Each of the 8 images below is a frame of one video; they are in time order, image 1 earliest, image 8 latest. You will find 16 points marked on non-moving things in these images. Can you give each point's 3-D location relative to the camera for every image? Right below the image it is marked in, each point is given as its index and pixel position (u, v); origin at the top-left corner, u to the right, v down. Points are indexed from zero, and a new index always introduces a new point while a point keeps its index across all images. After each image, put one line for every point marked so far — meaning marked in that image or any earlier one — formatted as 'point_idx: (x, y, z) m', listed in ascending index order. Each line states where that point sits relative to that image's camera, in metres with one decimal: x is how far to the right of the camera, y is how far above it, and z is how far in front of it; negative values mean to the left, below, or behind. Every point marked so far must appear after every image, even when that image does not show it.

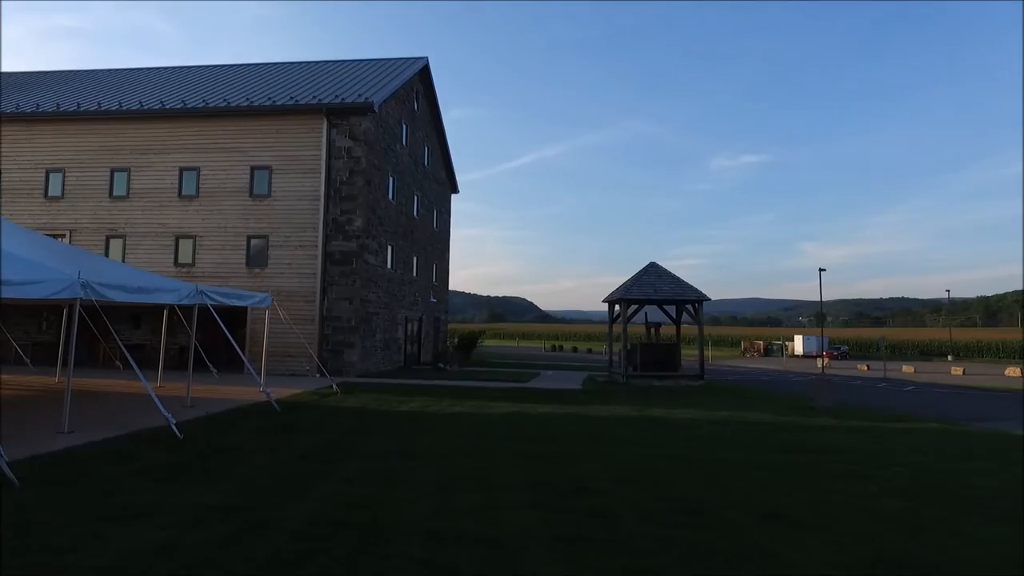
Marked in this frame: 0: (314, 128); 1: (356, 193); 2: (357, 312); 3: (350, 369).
0: (-6.2, +5.0, +19.5) m
1: (-4.8, +2.9, +19.2) m
2: (-4.7, -0.7, +18.8) m
3: (-4.8, -2.5, +18.6) m
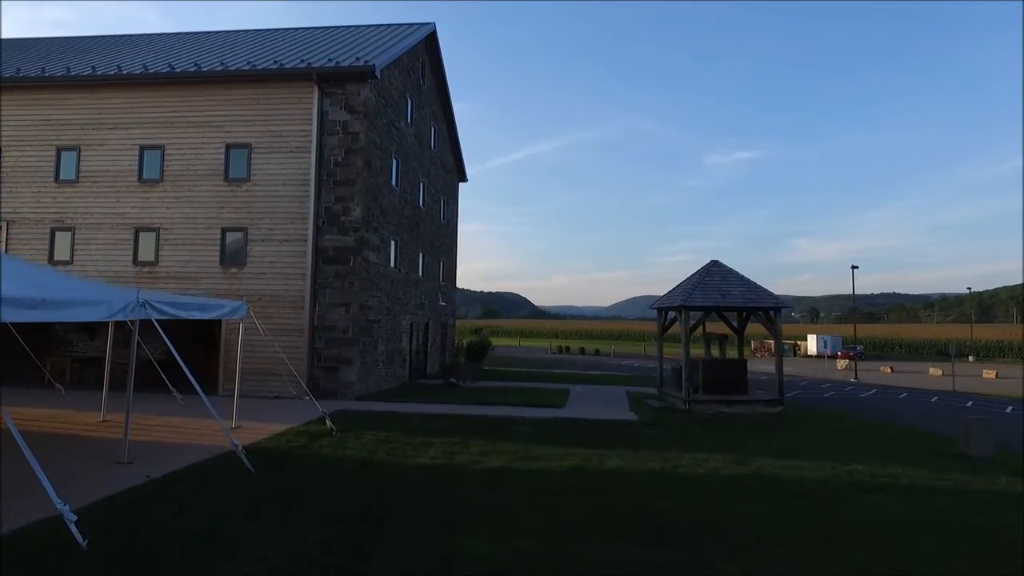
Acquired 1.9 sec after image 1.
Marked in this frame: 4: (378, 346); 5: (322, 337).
0: (-5.4, +4.9, +16.2) m
1: (-4.0, +2.8, +15.9) m
2: (-3.9, -0.8, +15.5) m
3: (-4.1, -2.6, +15.3) m
4: (-3.6, -1.6, +16.8) m
5: (-4.7, -1.2, +15.5) m
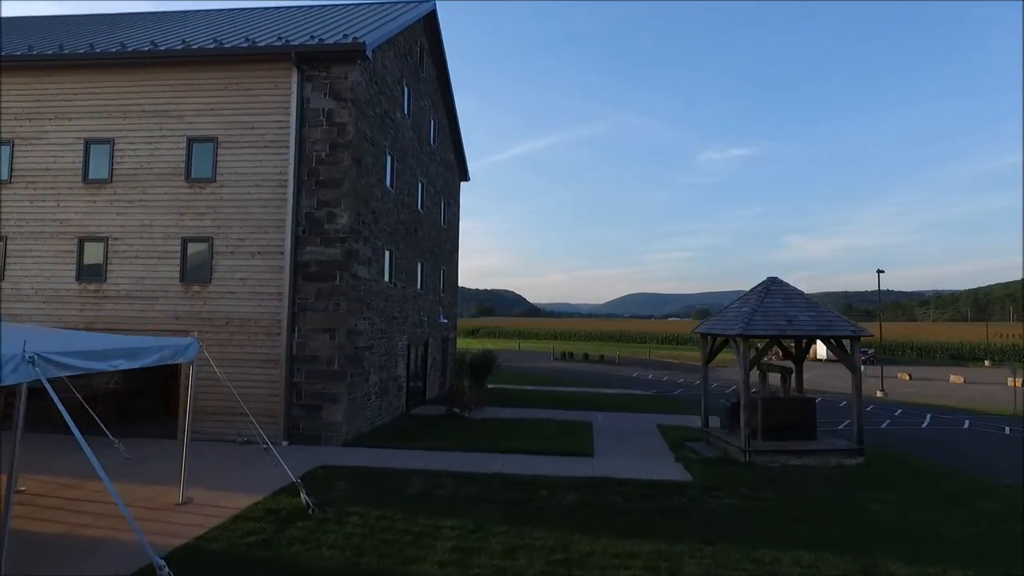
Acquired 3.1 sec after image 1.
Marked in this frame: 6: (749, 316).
0: (-5.1, +4.5, +13.6) m
1: (-3.7, +2.4, +13.3) m
2: (-3.5, -1.3, +12.9) m
3: (-3.7, -3.0, +12.8) m
4: (-3.3, -2.1, +14.2) m
5: (-4.3, -1.7, +12.9) m
6: (+4.6, -0.5, +11.9) m
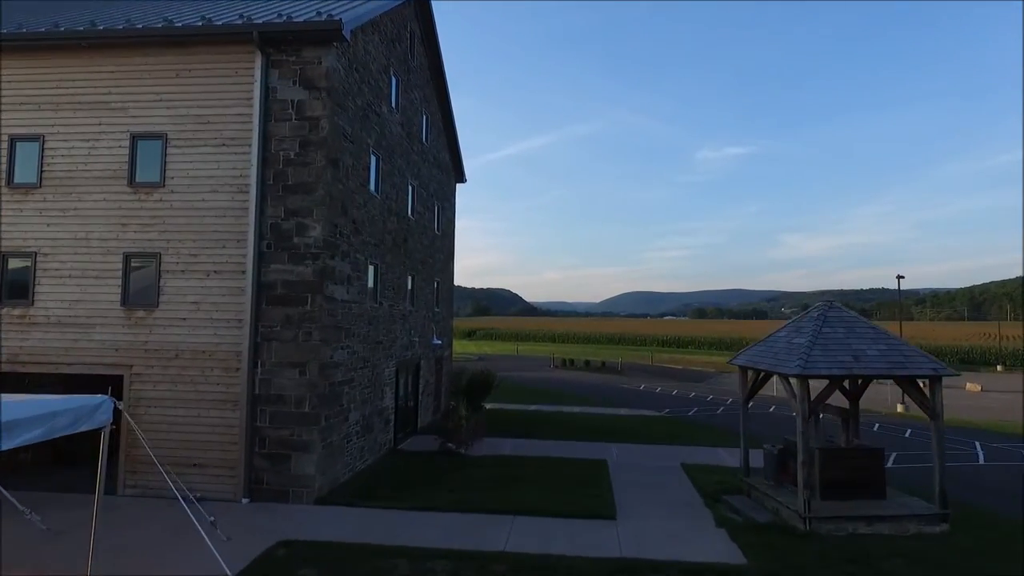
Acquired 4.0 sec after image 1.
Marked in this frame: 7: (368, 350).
0: (-5.0, +4.0, +11.4) m
1: (-3.6, +1.9, +11.1) m
2: (-3.4, -1.8, +10.8) m
3: (-3.6, -3.5, +10.7) m
4: (-3.2, -2.5, +12.1) m
5: (-4.2, -2.2, +10.8) m
6: (+4.7, -1.0, +9.8) m
7: (-3.1, -1.3, +13.2) m
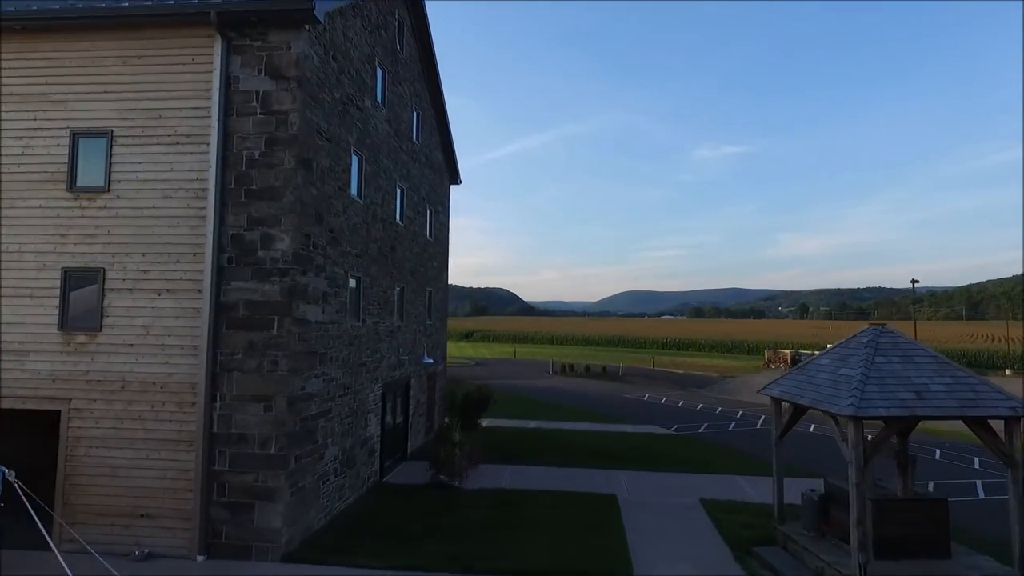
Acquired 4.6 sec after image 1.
0: (-5.0, +3.7, +9.9) m
1: (-3.6, +1.6, +9.6) m
2: (-3.4, -2.1, +9.3) m
3: (-3.6, -3.8, +9.1) m
4: (-3.2, -2.8, +10.6) m
5: (-4.3, -2.5, +9.3) m
6: (+4.7, -1.3, +8.3) m
7: (-3.1, -1.6, +11.7) m
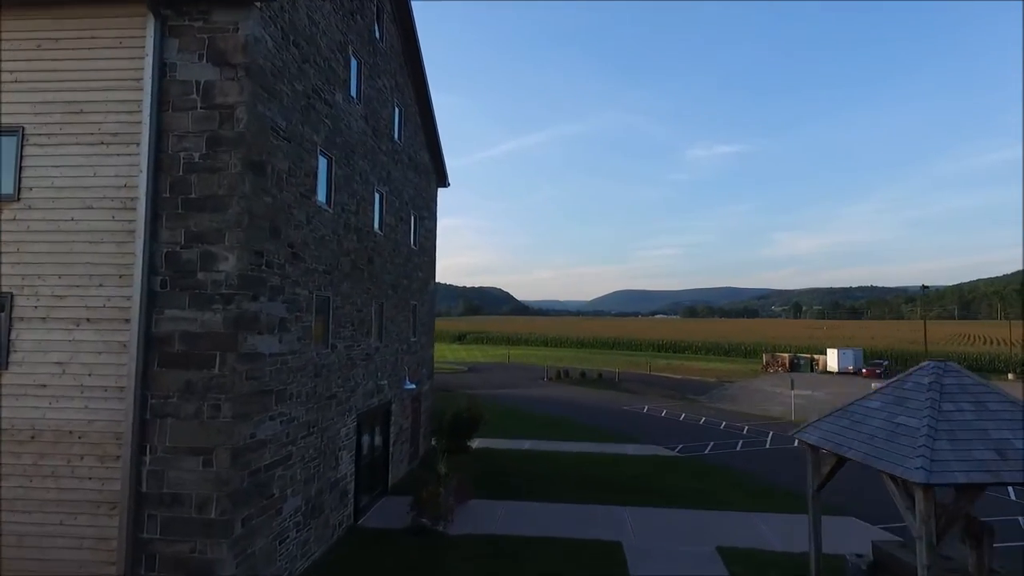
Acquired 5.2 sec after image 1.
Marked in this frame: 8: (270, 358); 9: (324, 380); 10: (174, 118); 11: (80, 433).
0: (-5.1, +3.3, +8.3) m
1: (-3.7, +1.2, +8.1) m
2: (-3.6, -2.4, +7.7) m
3: (-3.7, -4.2, +7.6) m
4: (-3.3, -3.2, +9.0) m
5: (-4.4, -2.9, +7.7) m
6: (+4.5, -1.6, +6.8) m
7: (-3.2, -2.0, +10.1) m
8: (-3.3, -1.0, +8.6) m
9: (-3.2, -1.6, +10.6) m
10: (-4.5, +2.2, +8.2) m
11: (-5.4, -1.8, +7.8) m
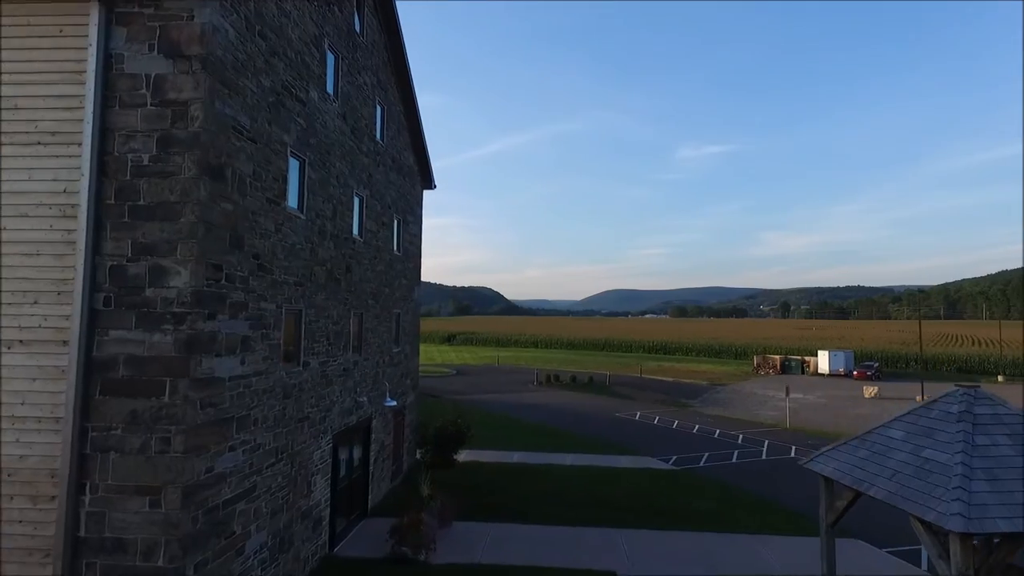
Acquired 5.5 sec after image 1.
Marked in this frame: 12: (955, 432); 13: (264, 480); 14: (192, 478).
0: (-5.3, +3.1, +7.4) m
1: (-3.9, +1.0, +7.2) m
2: (-3.7, -2.7, +6.8) m
3: (-3.9, -4.4, +6.7) m
4: (-3.5, -3.4, +8.1) m
5: (-4.5, -3.1, +6.8) m
6: (+4.4, -1.9, +6.1) m
7: (-3.4, -2.2, +9.3) m
8: (-3.5, -1.2, +7.8) m
9: (-3.4, -1.8, +9.8) m
10: (-4.6, +2.0, +7.4) m
11: (-5.6, -2.0, +6.9) m
12: (+4.7, -1.5, +6.6) m
13: (-3.5, -2.7, +8.7) m
14: (-3.6, -2.1, +7.0) m
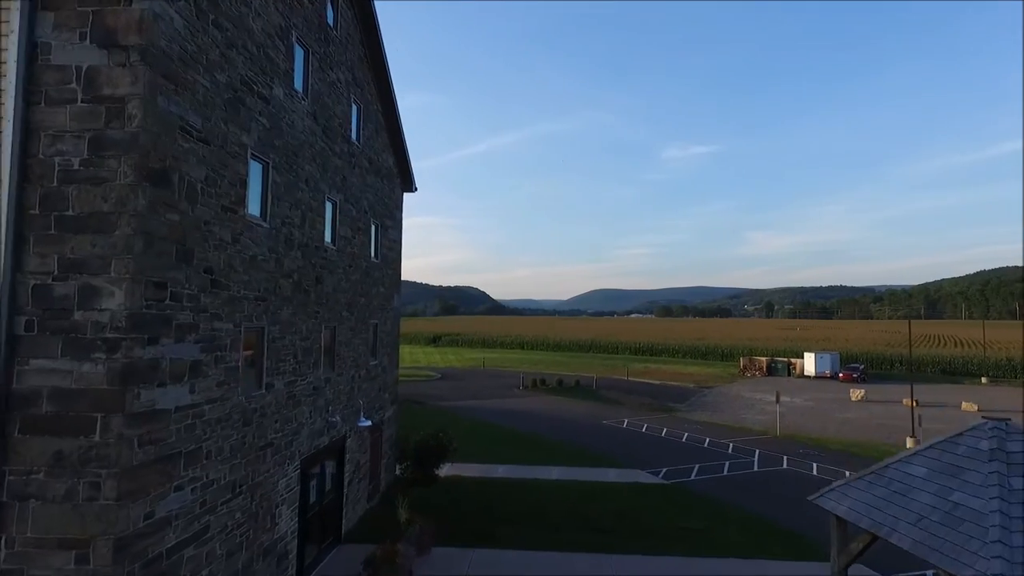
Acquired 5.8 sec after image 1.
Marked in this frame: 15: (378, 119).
0: (-5.5, +2.9, +6.5) m
1: (-4.1, +0.8, +6.3) m
2: (-3.9, -2.9, +6.0) m
3: (-4.1, -4.6, +5.8) m
4: (-3.7, -3.6, +7.3) m
5: (-4.7, -3.3, +5.9) m
6: (+4.2, -2.1, +5.4) m
7: (-3.7, -2.4, +8.4) m
8: (-3.7, -1.4, +6.9) m
9: (-3.6, -2.0, +8.9) m
10: (-4.8, +1.8, +6.5) m
11: (-5.8, -2.2, +6.0) m
12: (+4.5, -1.8, +5.9) m
13: (-3.7, -2.9, +7.9) m
14: (-3.8, -2.4, +6.1) m
15: (-3.4, +4.3, +15.6) m
